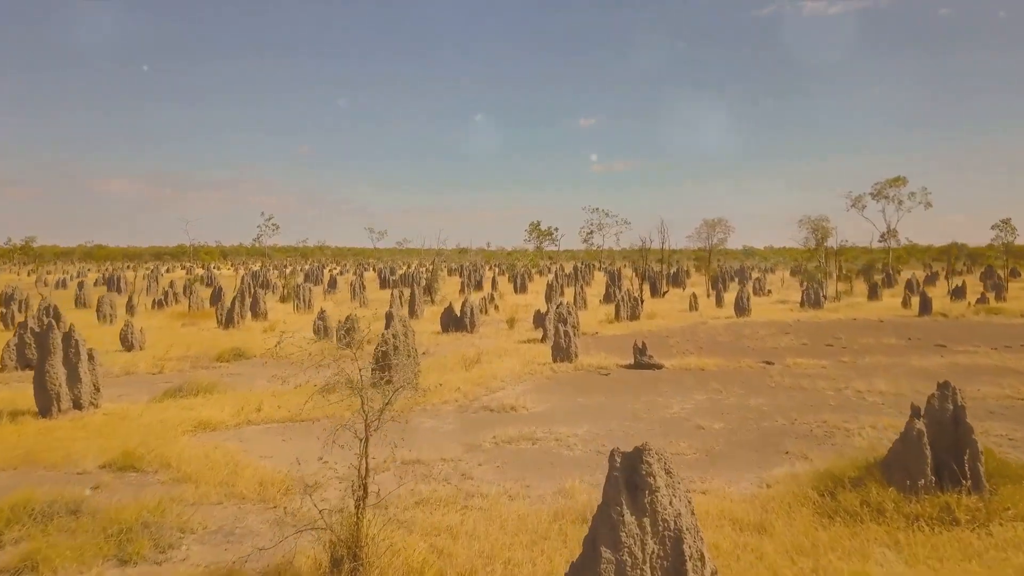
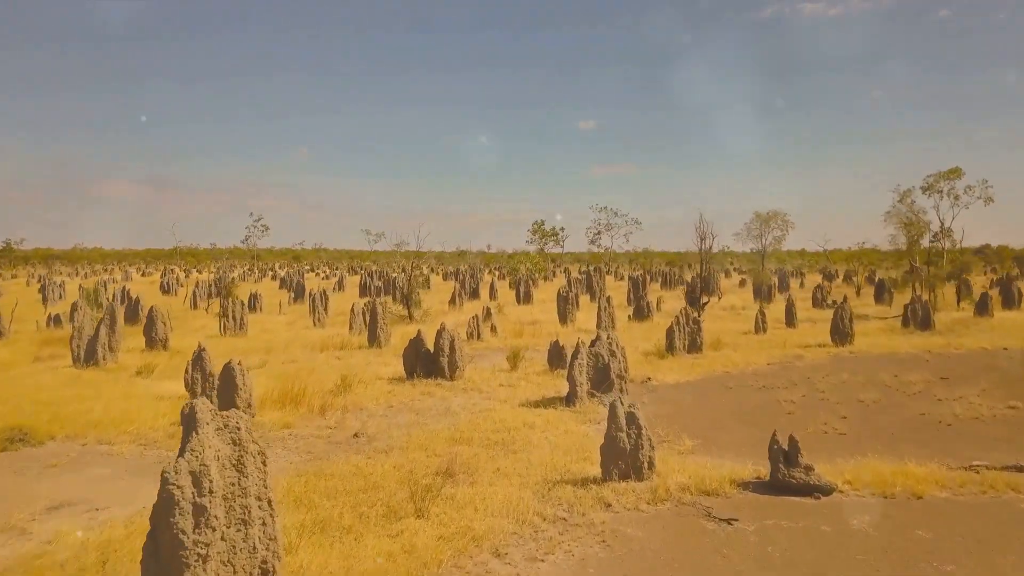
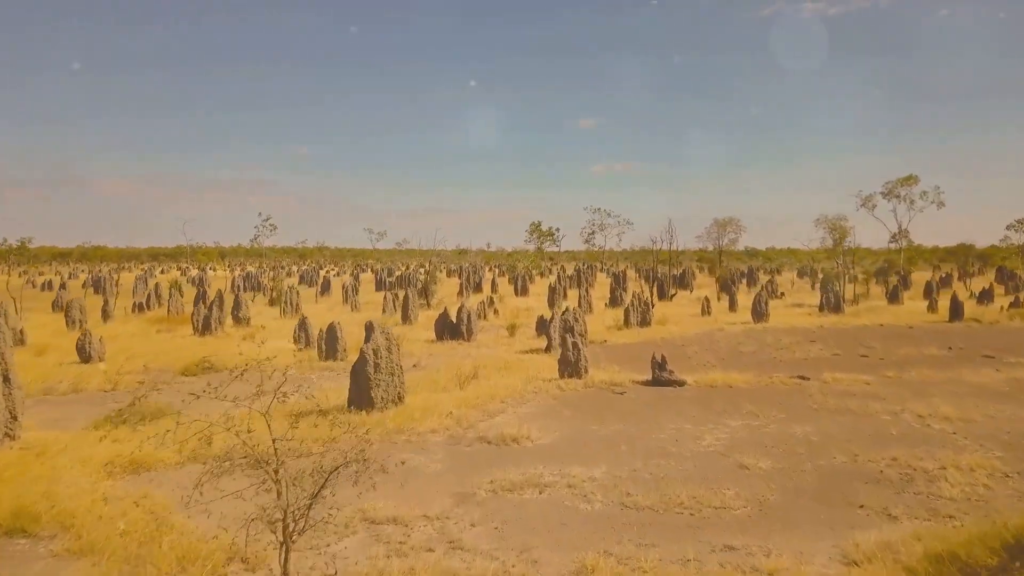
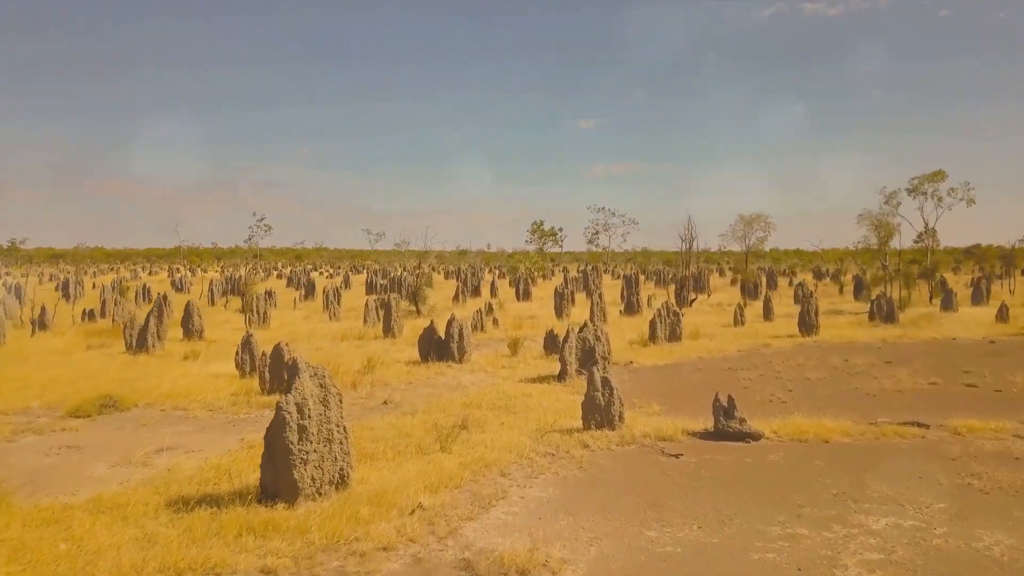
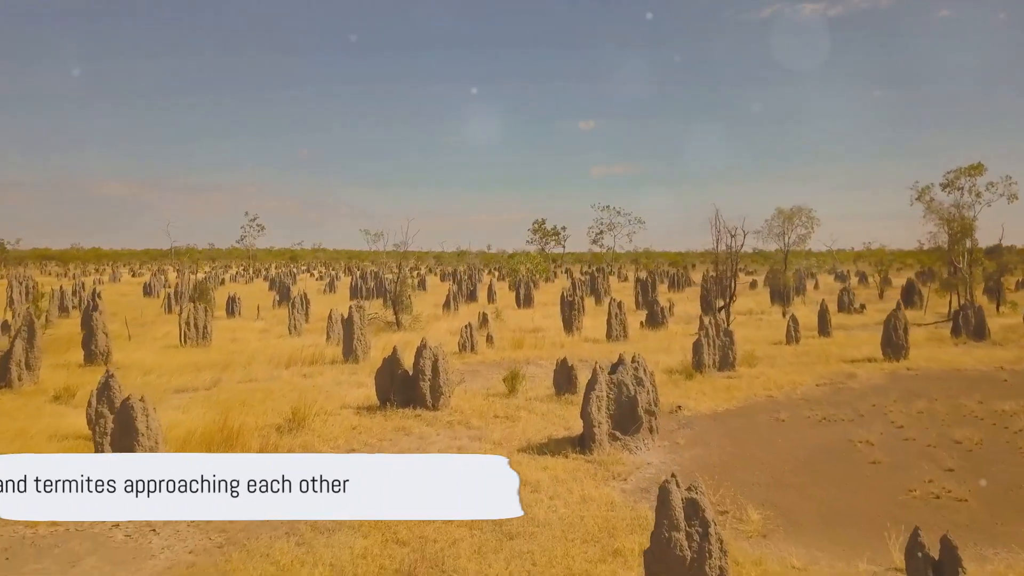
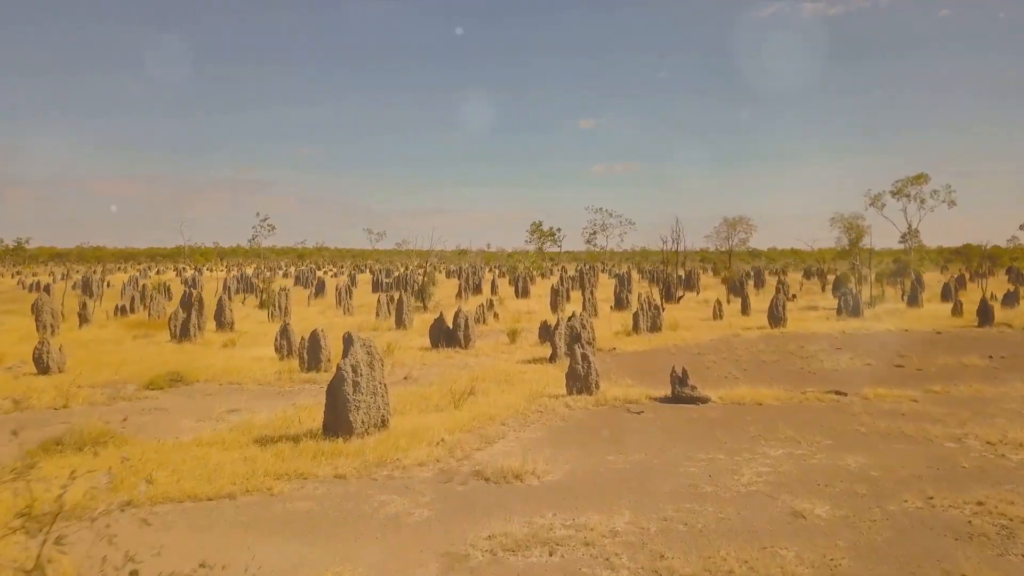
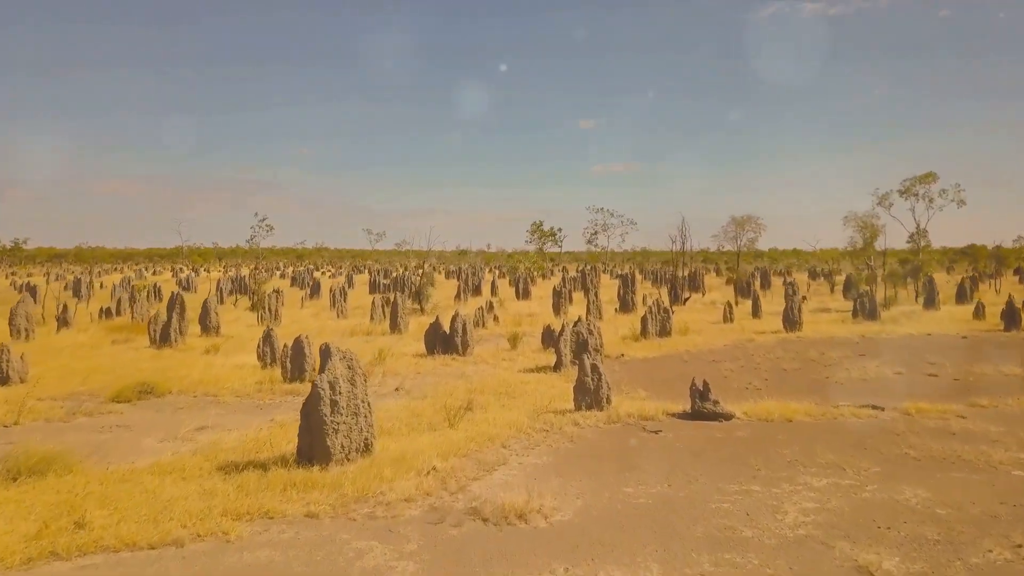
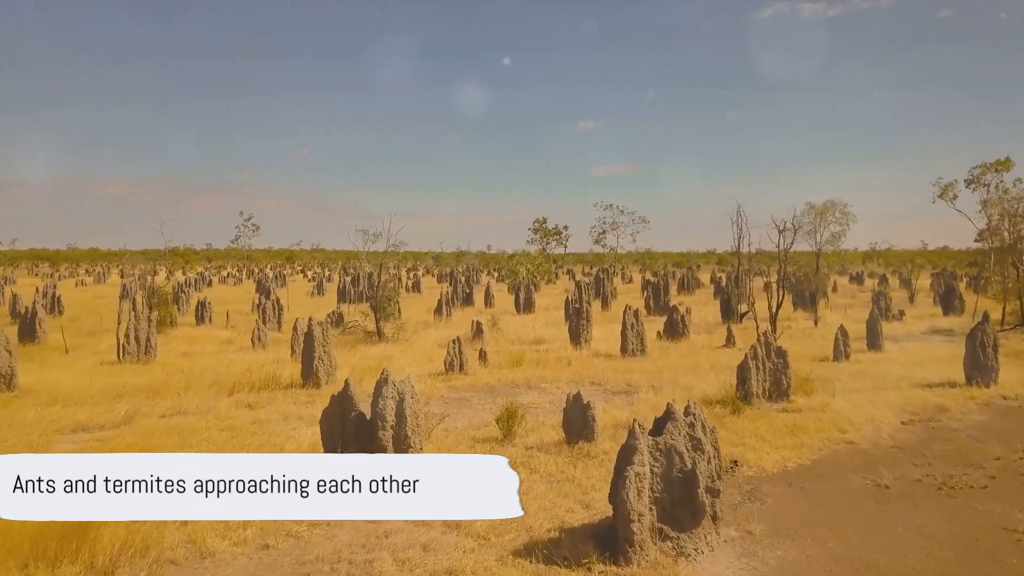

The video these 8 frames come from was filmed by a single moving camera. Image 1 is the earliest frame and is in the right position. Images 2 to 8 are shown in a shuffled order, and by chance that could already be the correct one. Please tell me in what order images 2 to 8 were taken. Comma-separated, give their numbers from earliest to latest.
3, 6, 7, 4, 2, 5, 8
